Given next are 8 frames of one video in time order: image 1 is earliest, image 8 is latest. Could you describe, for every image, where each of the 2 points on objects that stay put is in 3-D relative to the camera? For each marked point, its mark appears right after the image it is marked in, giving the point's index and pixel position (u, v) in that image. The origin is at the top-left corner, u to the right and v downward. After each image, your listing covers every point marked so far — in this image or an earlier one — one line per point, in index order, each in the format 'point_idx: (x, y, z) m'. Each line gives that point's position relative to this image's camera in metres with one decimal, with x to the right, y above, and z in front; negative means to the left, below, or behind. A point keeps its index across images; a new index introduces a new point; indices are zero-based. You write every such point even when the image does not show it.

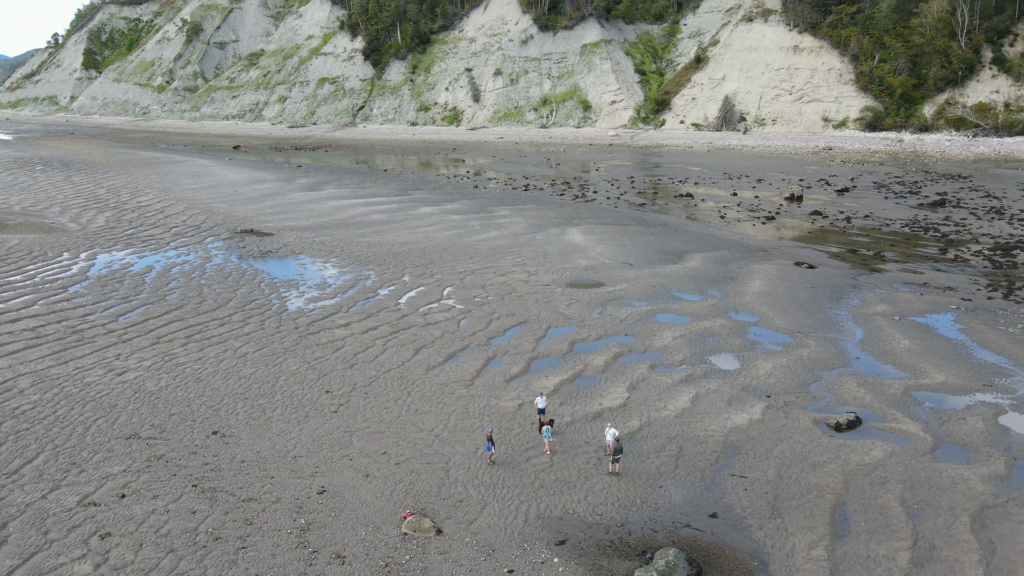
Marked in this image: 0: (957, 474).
0: (+7.4, -3.1, +12.3) m
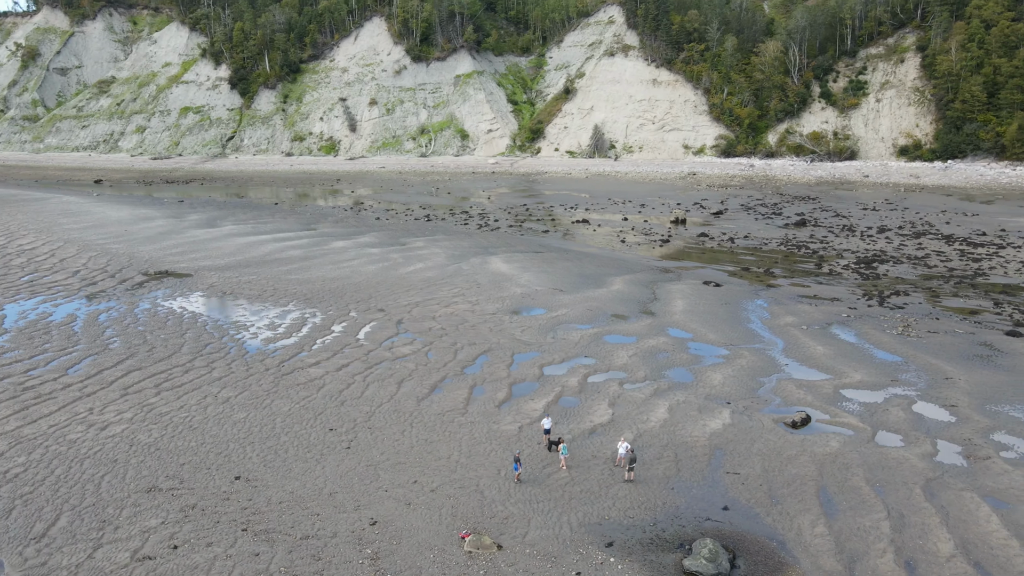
0: (+7.8, -3.3, +14.9) m
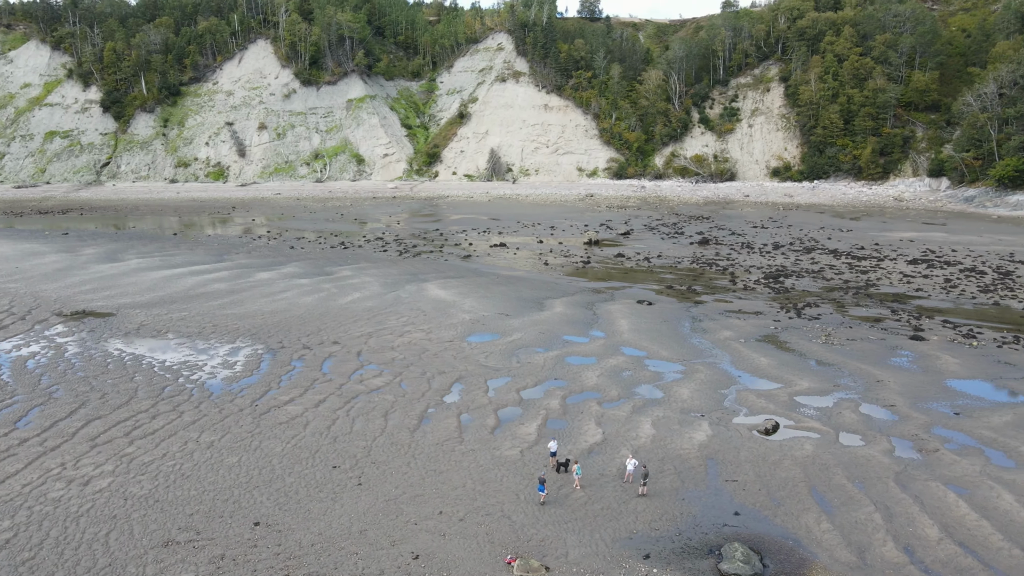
0: (+7.9, -3.7, +16.6) m
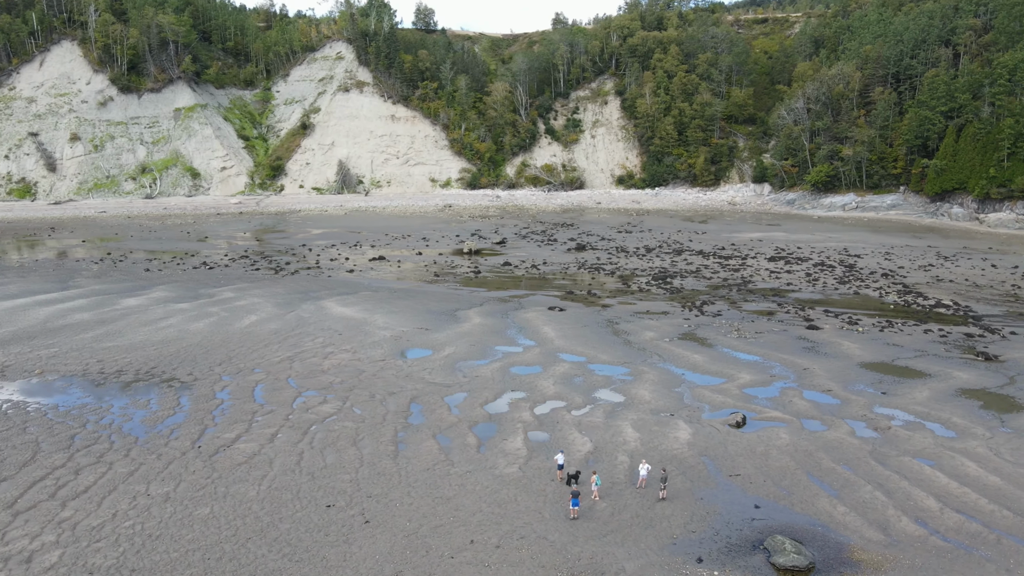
0: (+7.7, -3.5, +17.7) m
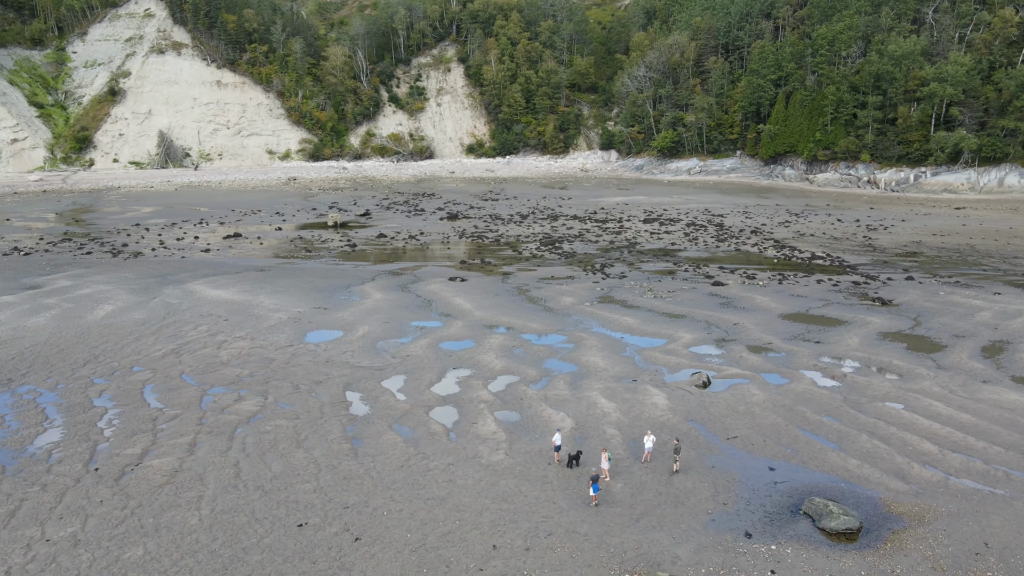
0: (+6.8, -2.3, +17.4) m
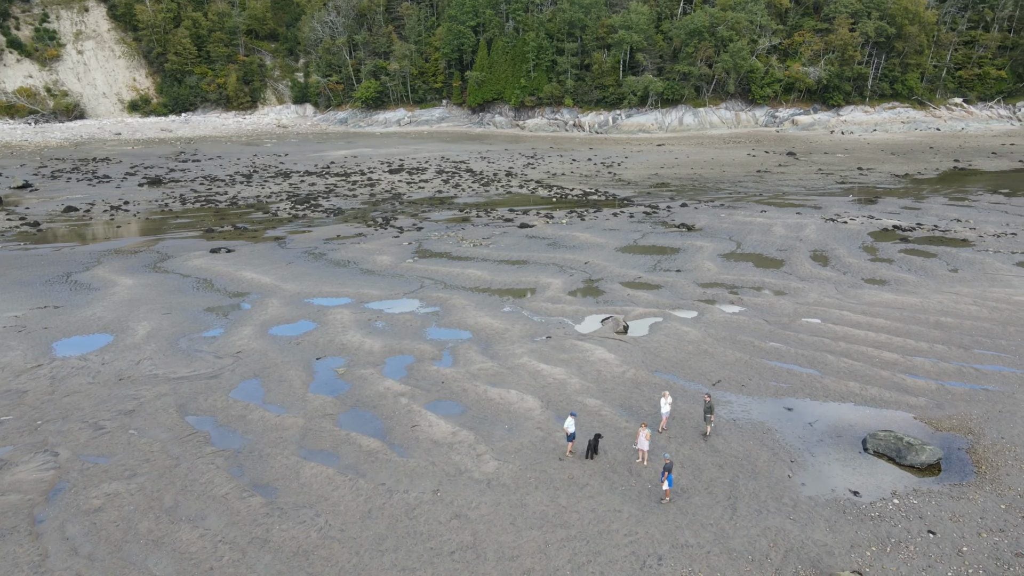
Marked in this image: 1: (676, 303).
0: (+4.5, -0.6, +16.0) m
1: (+3.7, -0.4, +17.2) m
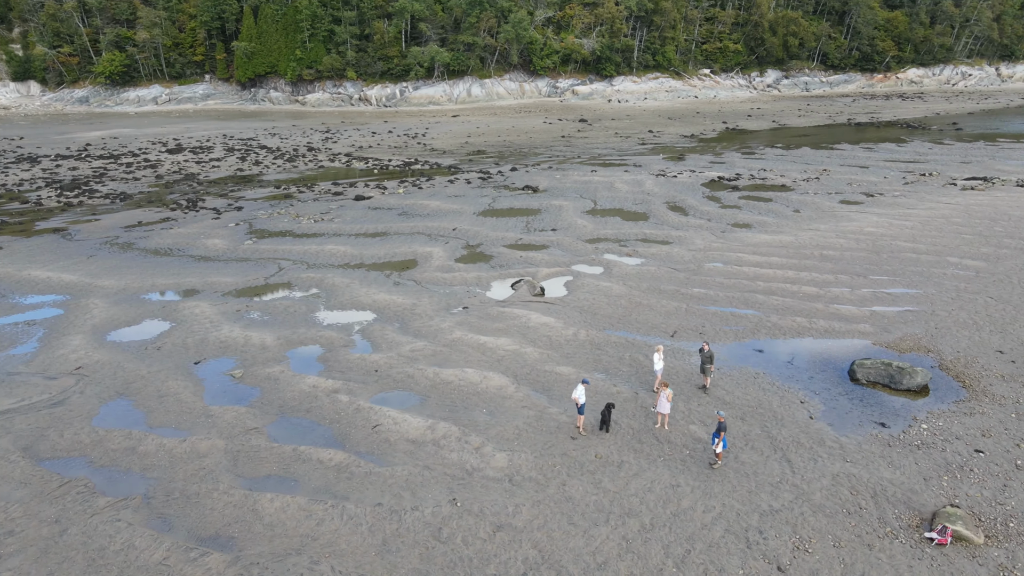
0: (+2.4, +0.4, +15.3) m
1: (+1.3, +0.6, +16.1) m
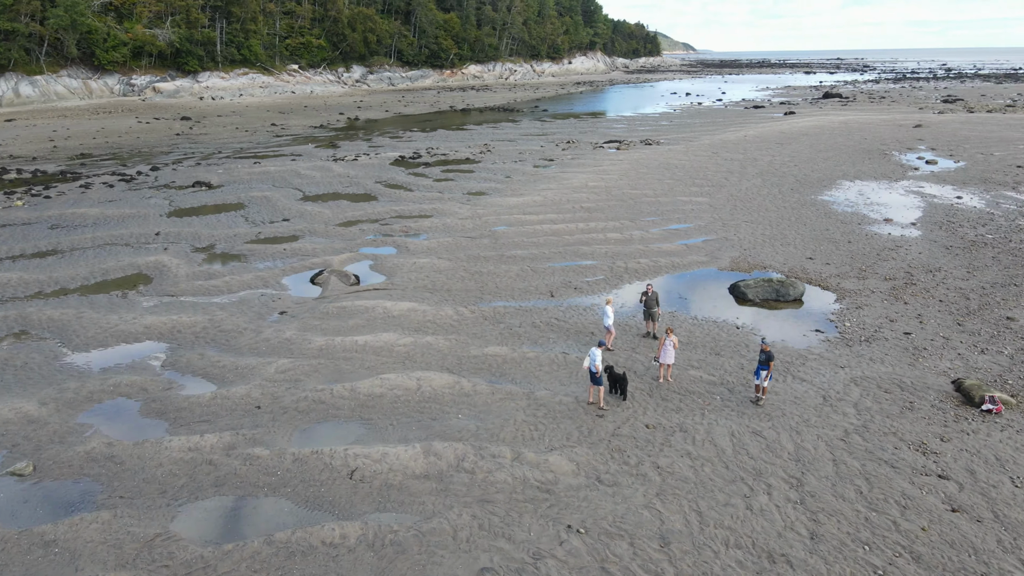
0: (-1.6, +0.8, +13.5) m
1: (-2.9, +0.8, +13.7) m
